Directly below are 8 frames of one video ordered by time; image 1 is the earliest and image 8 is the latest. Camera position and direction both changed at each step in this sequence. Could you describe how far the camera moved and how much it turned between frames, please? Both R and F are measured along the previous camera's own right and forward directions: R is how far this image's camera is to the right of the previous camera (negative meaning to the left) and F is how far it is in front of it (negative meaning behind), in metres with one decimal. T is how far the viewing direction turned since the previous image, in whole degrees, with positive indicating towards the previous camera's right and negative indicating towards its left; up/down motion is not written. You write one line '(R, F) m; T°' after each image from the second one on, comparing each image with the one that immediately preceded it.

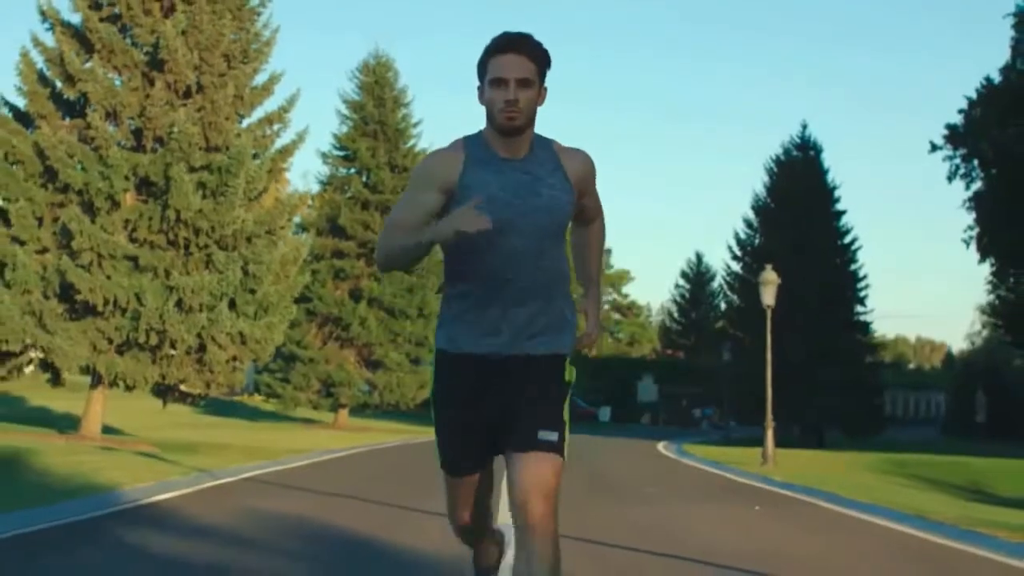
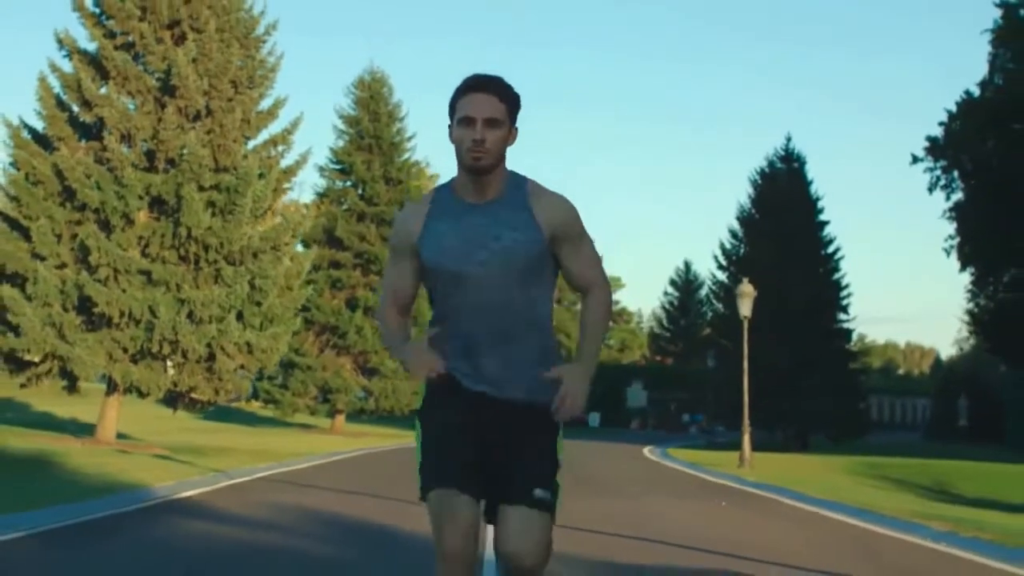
(0.0, -1.8) m; 0°
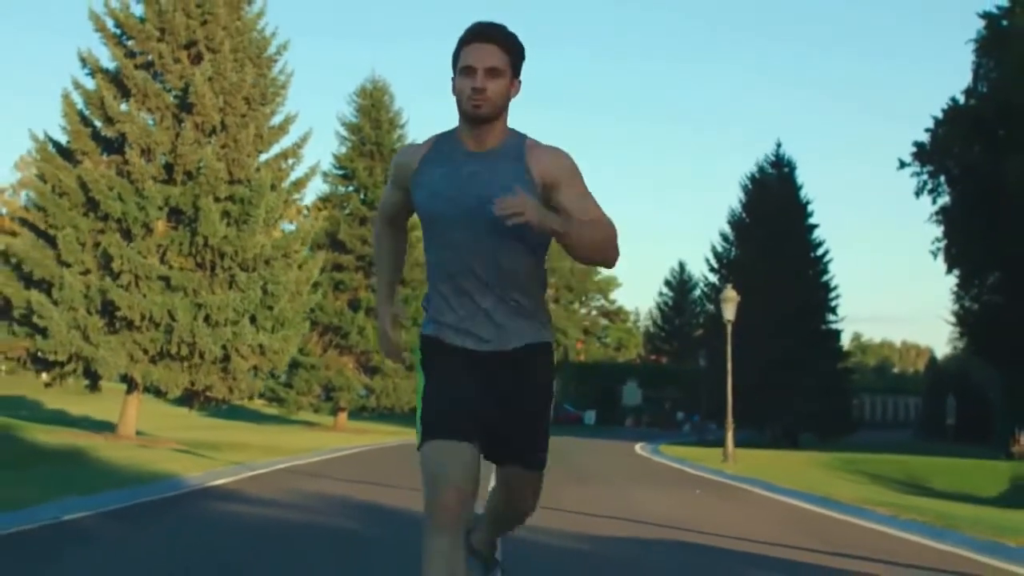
(0.0, -1.9) m; 0°
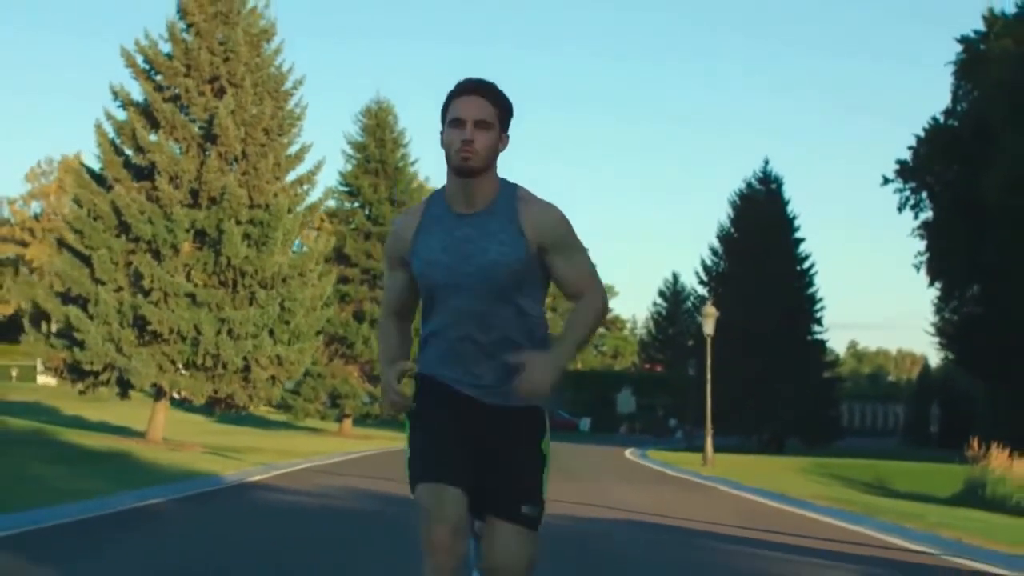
(0.0, -2.9) m; 0°
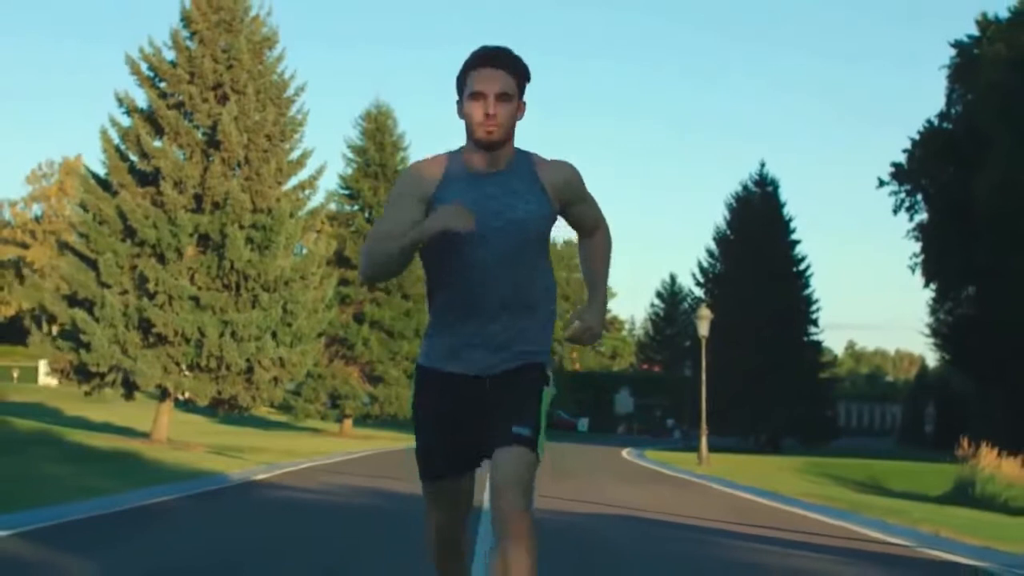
(0.0, -0.7) m; 0°
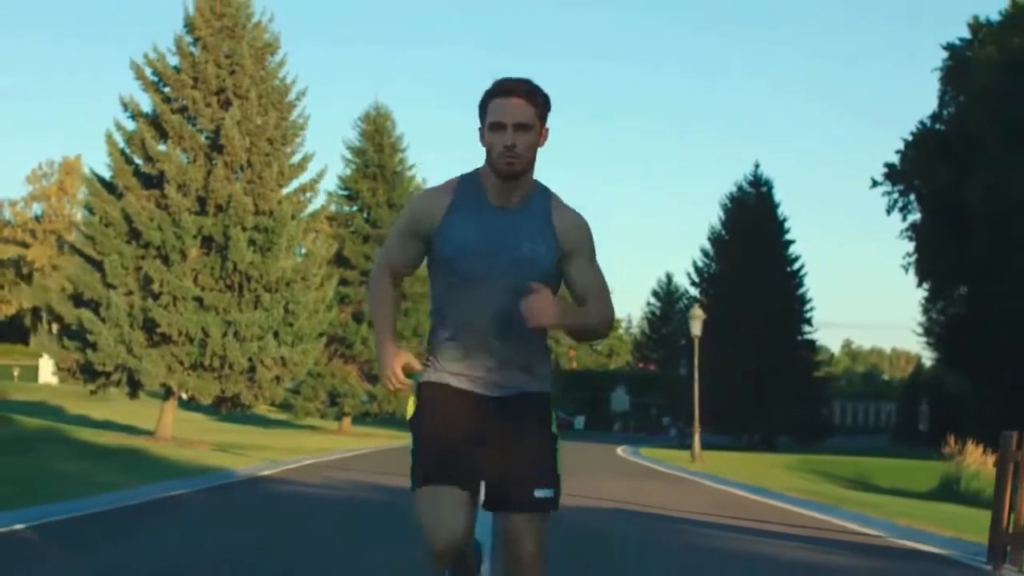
(0.0, -0.8) m; 0°
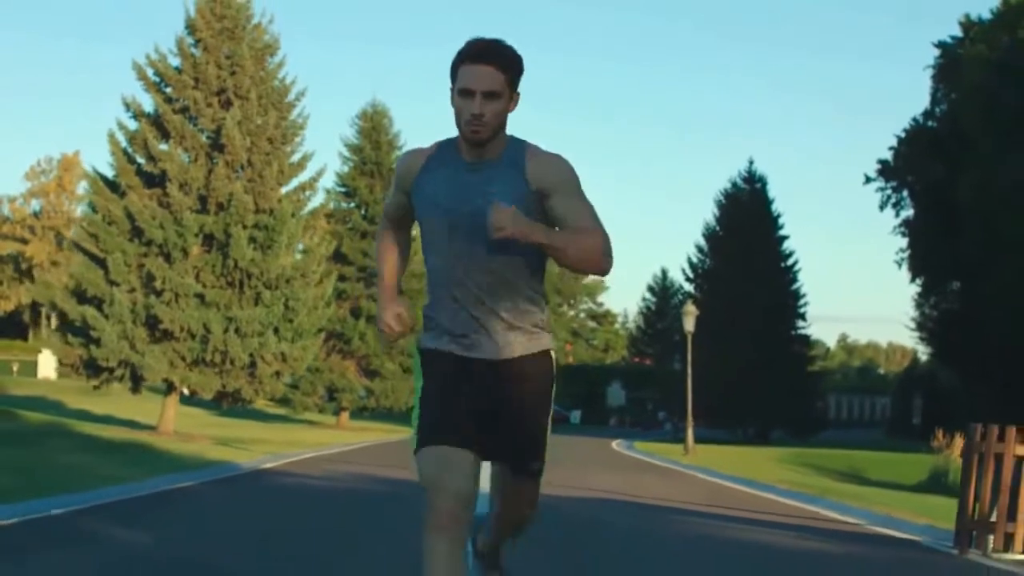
(0.0, -0.6) m; 0°
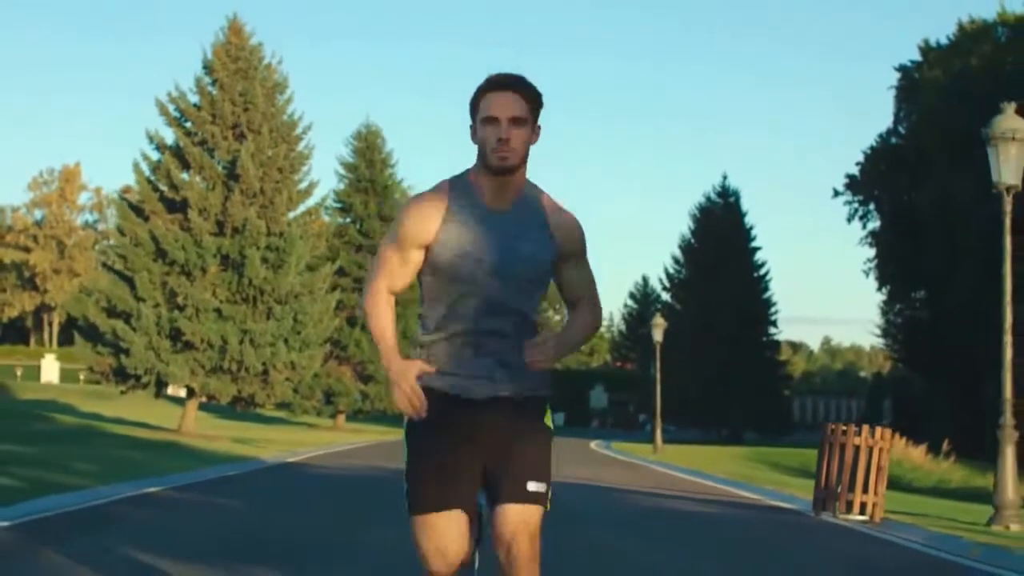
(0.0, -4.2) m; +1°
